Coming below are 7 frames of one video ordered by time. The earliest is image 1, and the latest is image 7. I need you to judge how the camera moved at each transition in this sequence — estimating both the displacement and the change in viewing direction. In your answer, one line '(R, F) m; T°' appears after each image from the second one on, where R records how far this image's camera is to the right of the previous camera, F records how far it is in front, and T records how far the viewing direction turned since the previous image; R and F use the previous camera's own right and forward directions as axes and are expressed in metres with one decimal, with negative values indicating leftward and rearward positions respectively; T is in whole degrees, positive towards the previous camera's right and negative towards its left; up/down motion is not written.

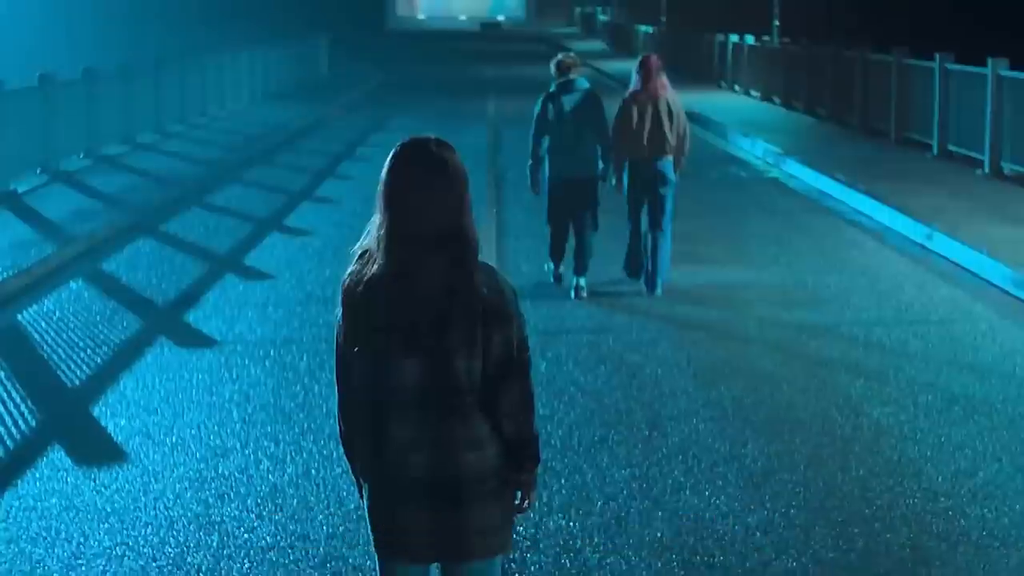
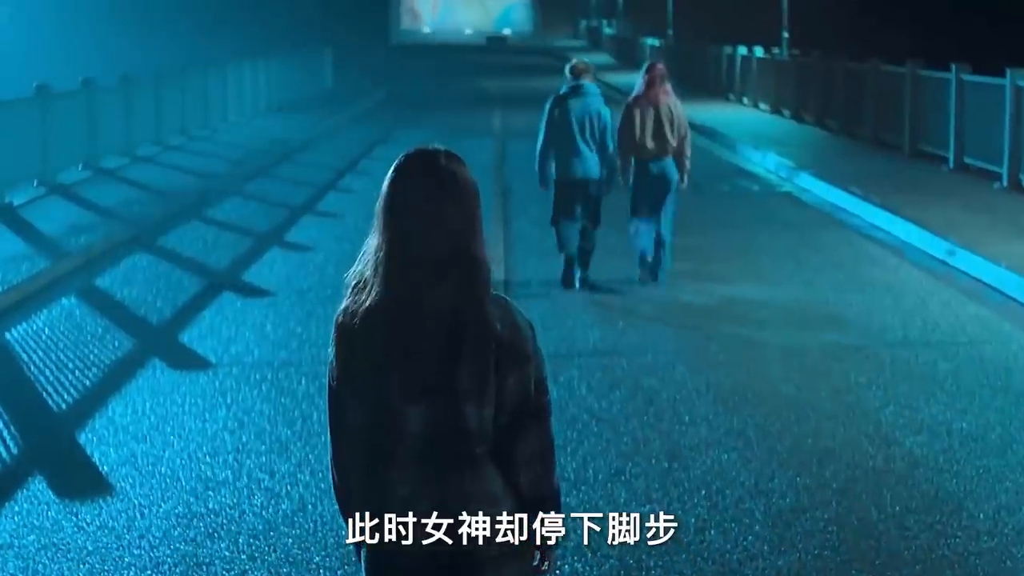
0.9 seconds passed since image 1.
(0.0, +0.4) m; 0°
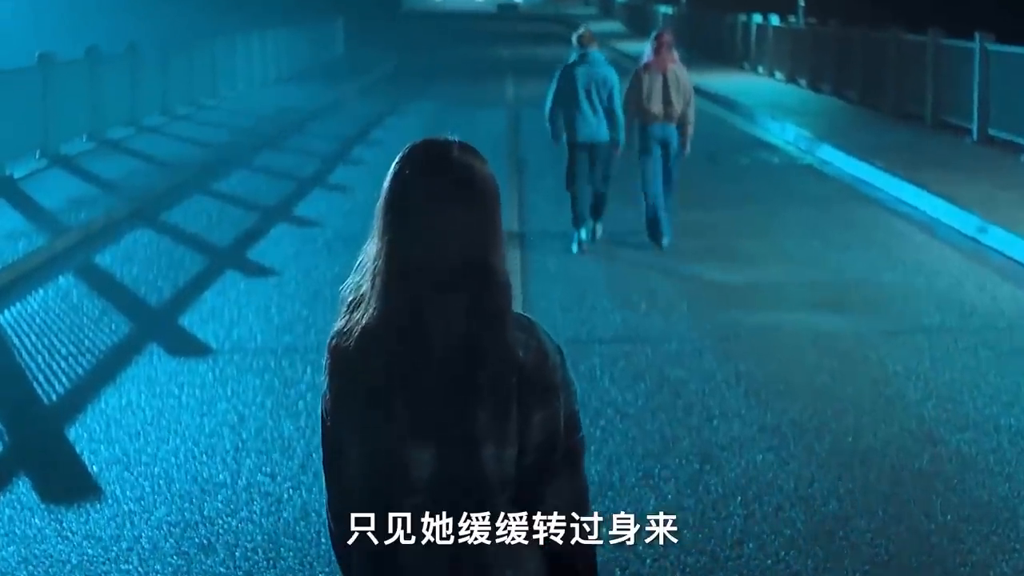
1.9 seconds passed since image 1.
(0.0, +0.5) m; 0°
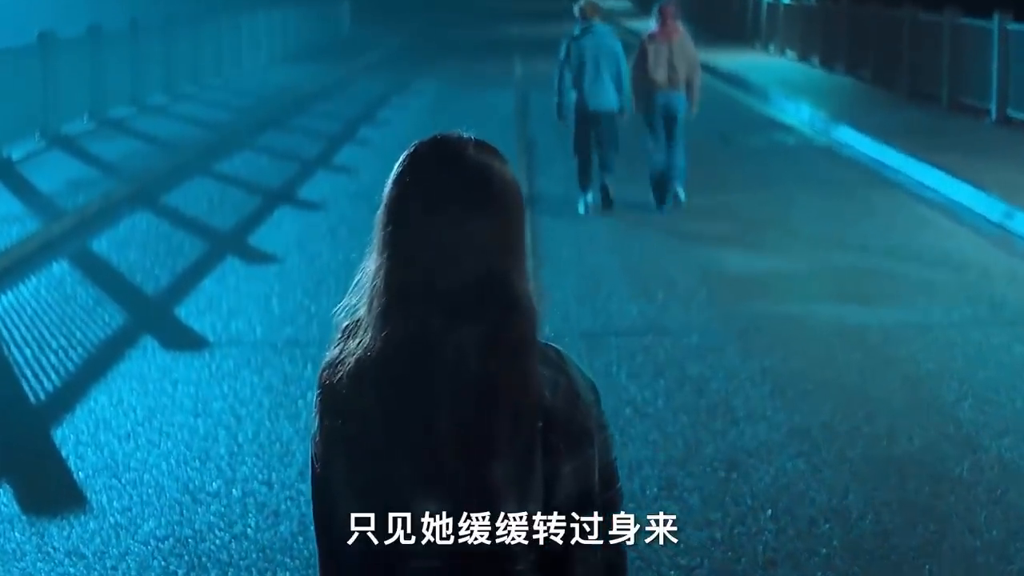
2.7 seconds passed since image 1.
(0.0, +0.4) m; 0°
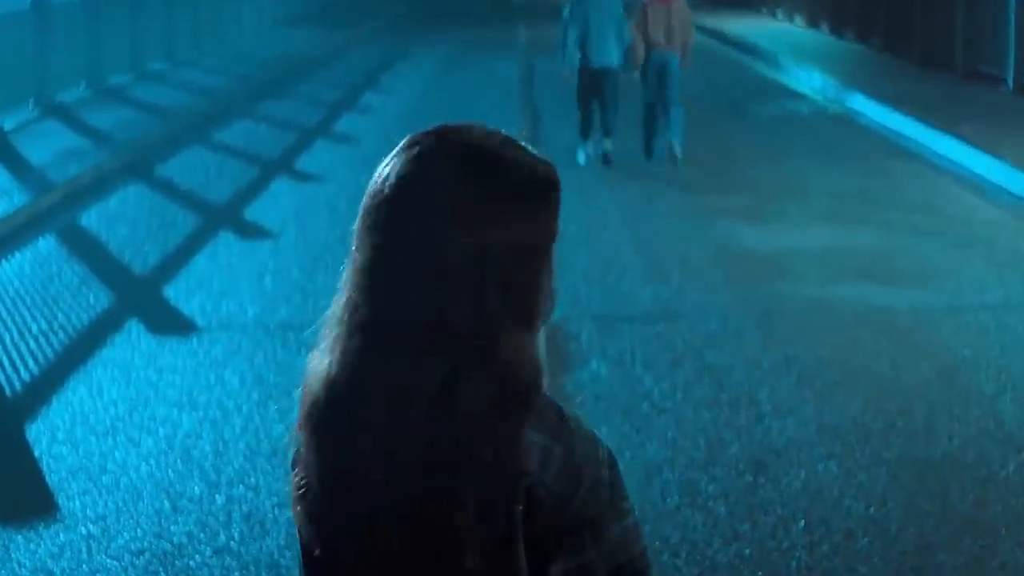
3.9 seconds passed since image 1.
(0.0, +0.5) m; 0°
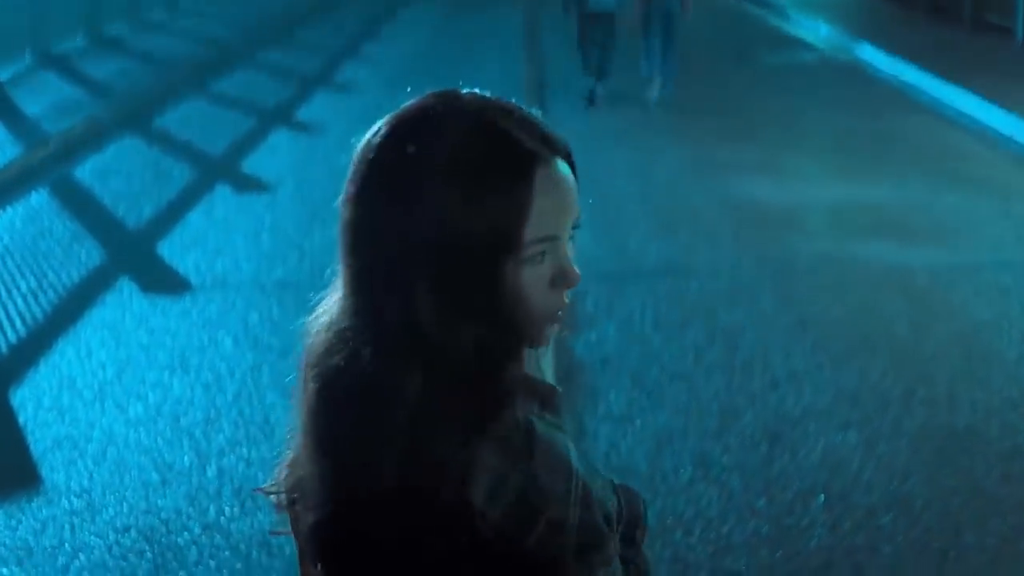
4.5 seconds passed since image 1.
(0.0, +0.2) m; 0°
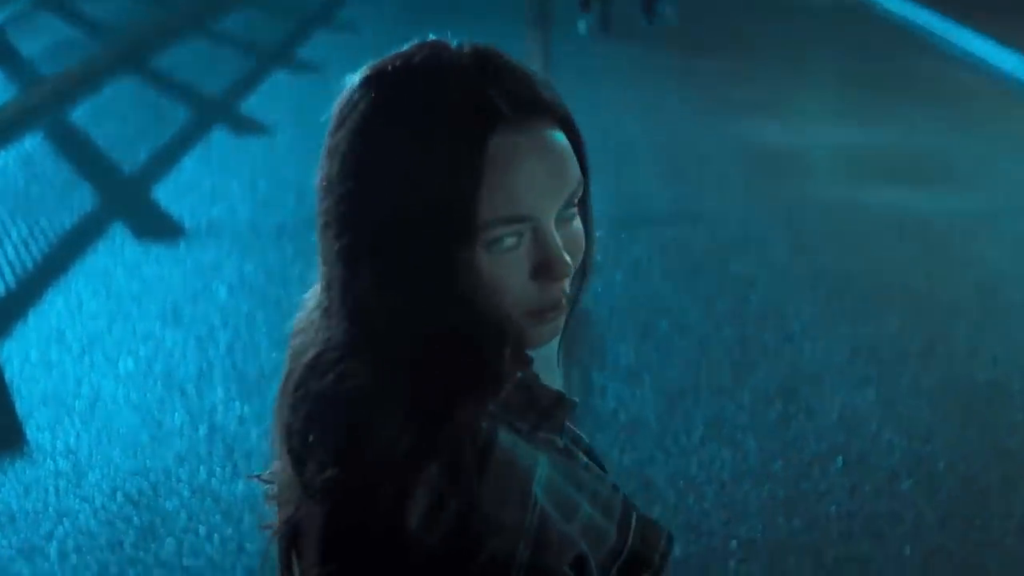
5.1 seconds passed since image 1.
(0.0, +0.2) m; 0°
